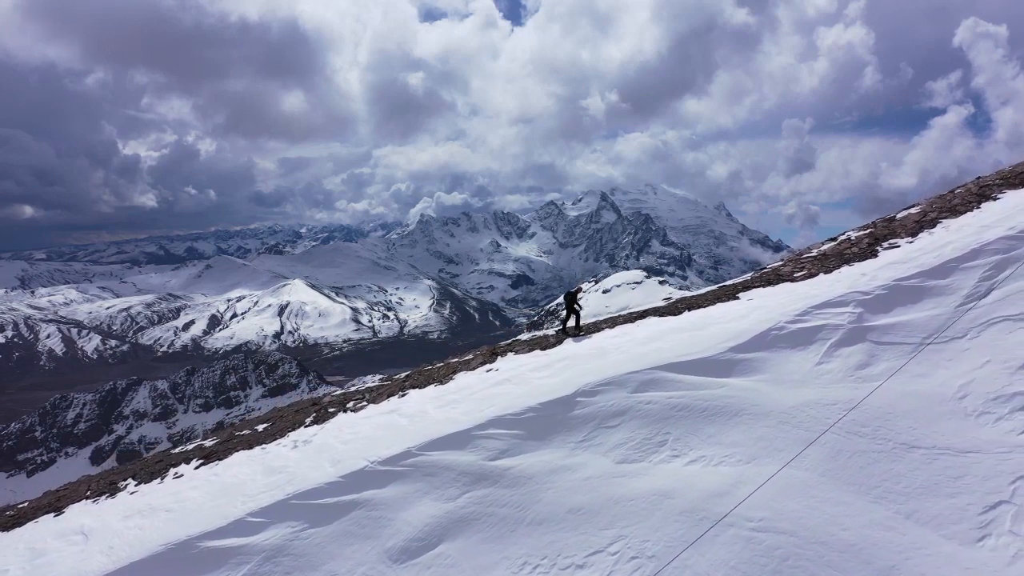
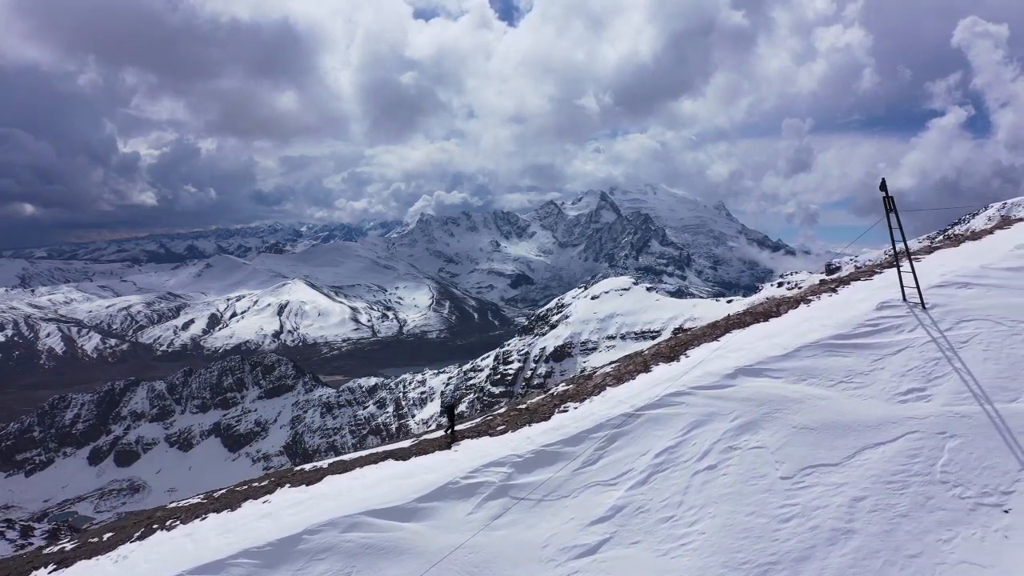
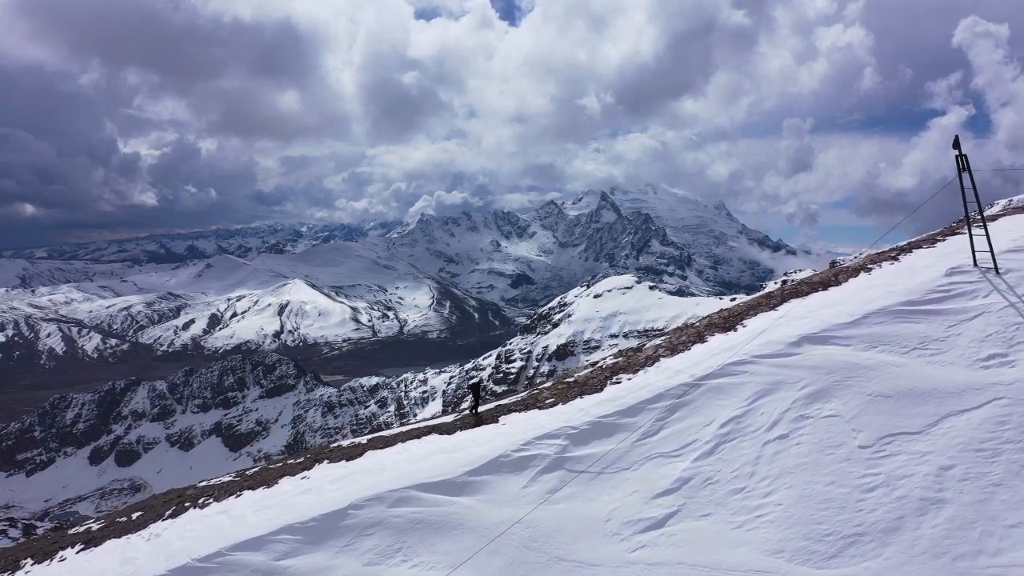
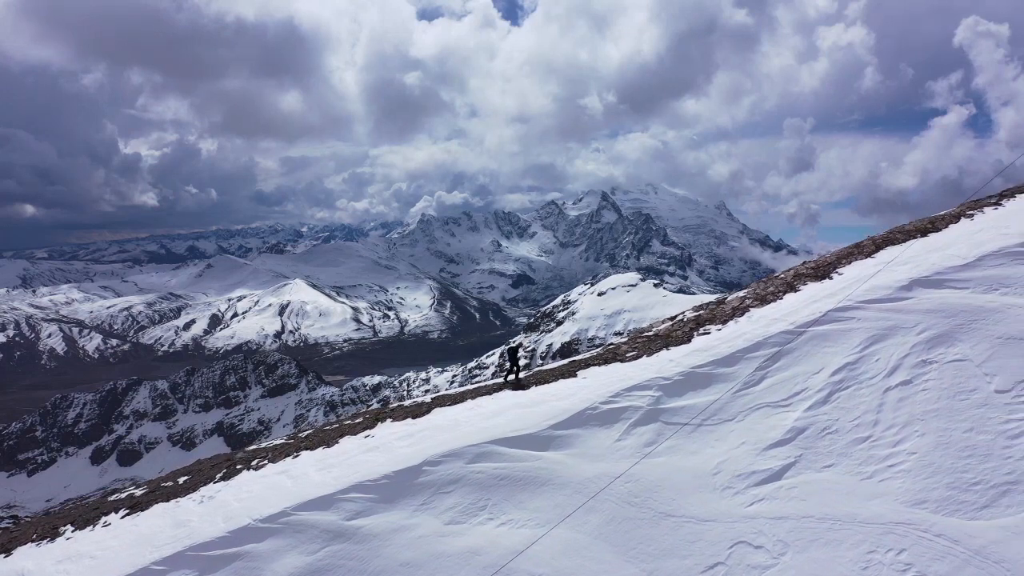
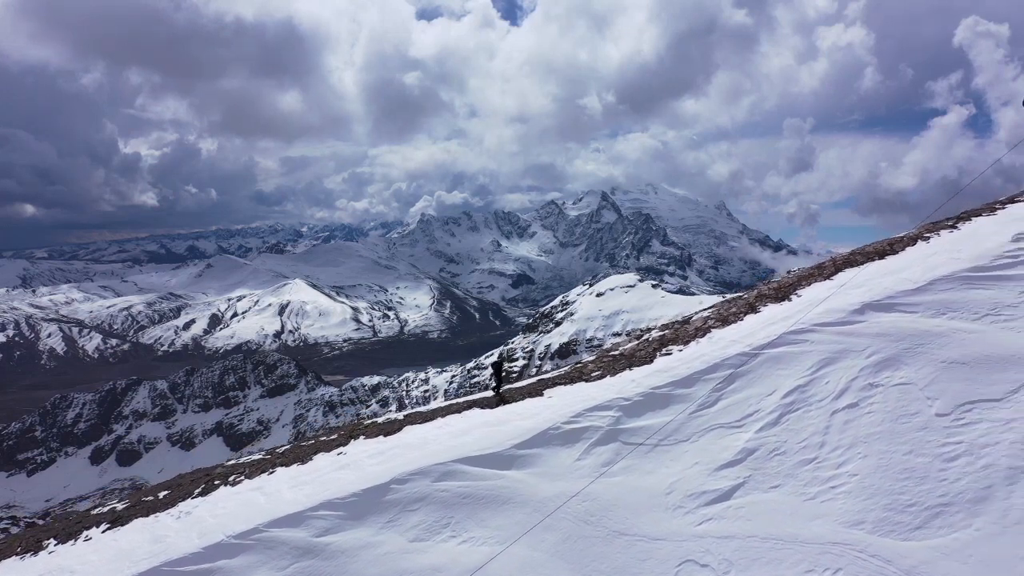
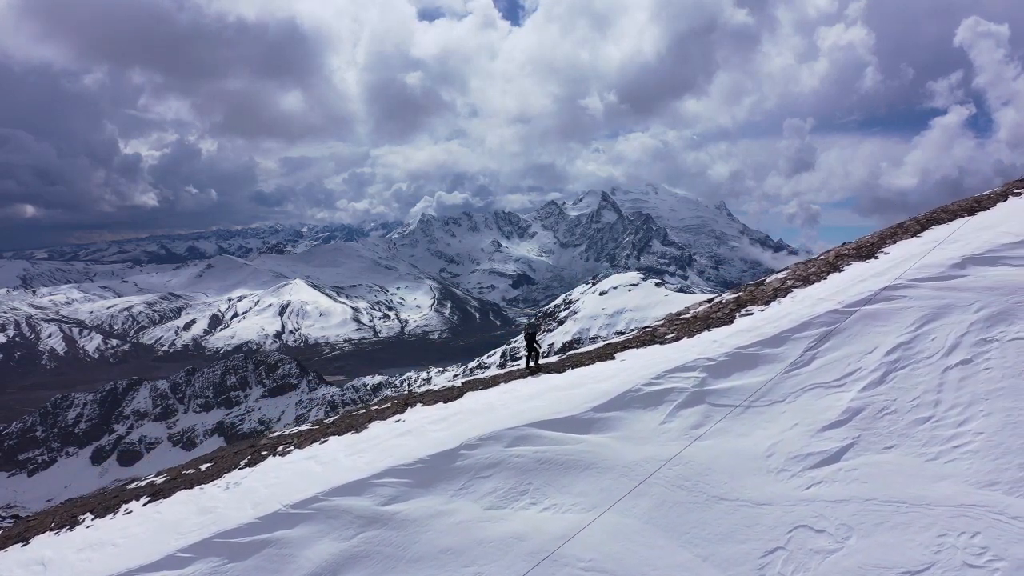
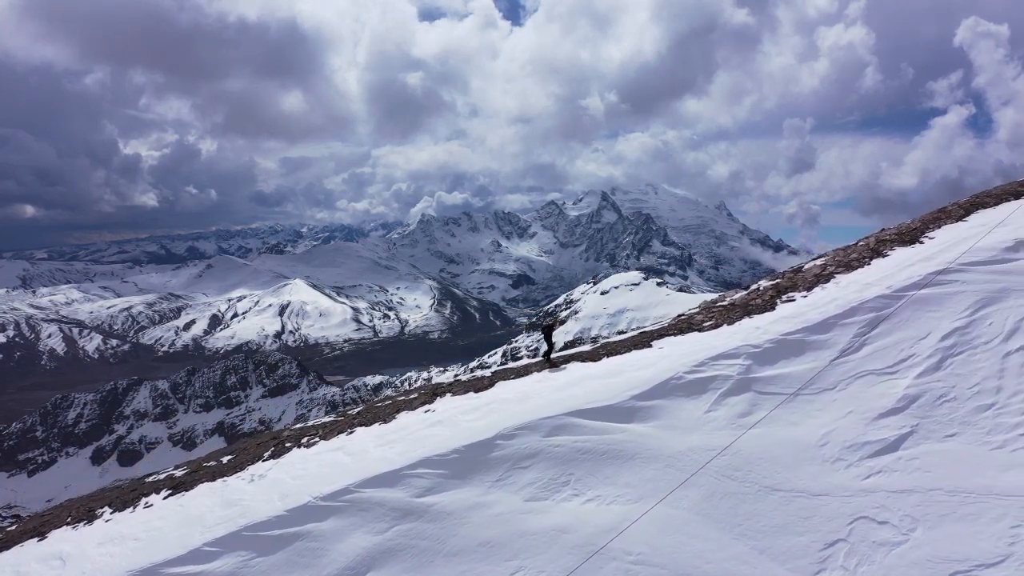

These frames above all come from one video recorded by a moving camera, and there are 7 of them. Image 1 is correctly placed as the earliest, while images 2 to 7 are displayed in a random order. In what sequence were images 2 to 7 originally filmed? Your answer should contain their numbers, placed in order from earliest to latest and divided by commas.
7, 6, 4, 5, 3, 2
